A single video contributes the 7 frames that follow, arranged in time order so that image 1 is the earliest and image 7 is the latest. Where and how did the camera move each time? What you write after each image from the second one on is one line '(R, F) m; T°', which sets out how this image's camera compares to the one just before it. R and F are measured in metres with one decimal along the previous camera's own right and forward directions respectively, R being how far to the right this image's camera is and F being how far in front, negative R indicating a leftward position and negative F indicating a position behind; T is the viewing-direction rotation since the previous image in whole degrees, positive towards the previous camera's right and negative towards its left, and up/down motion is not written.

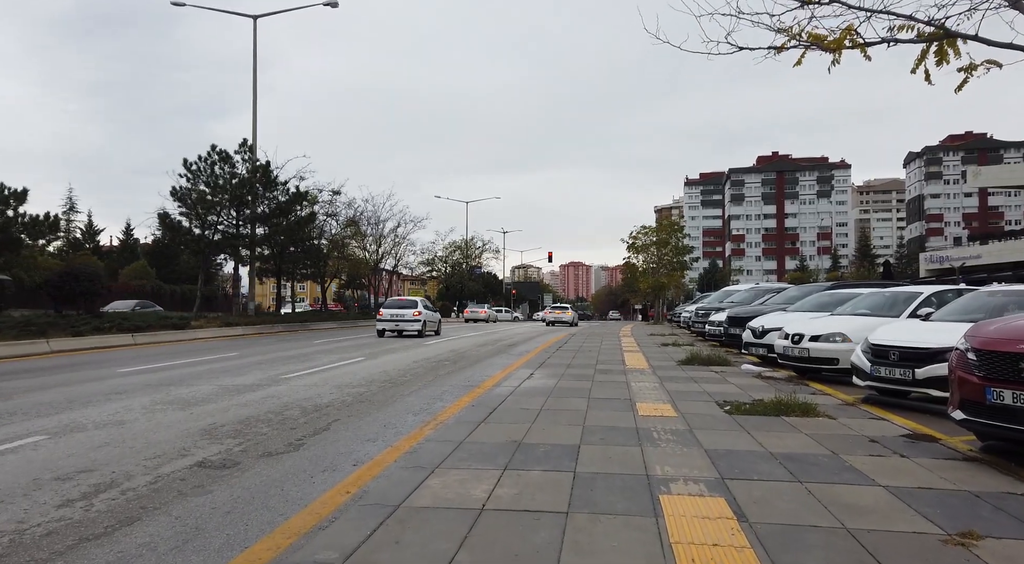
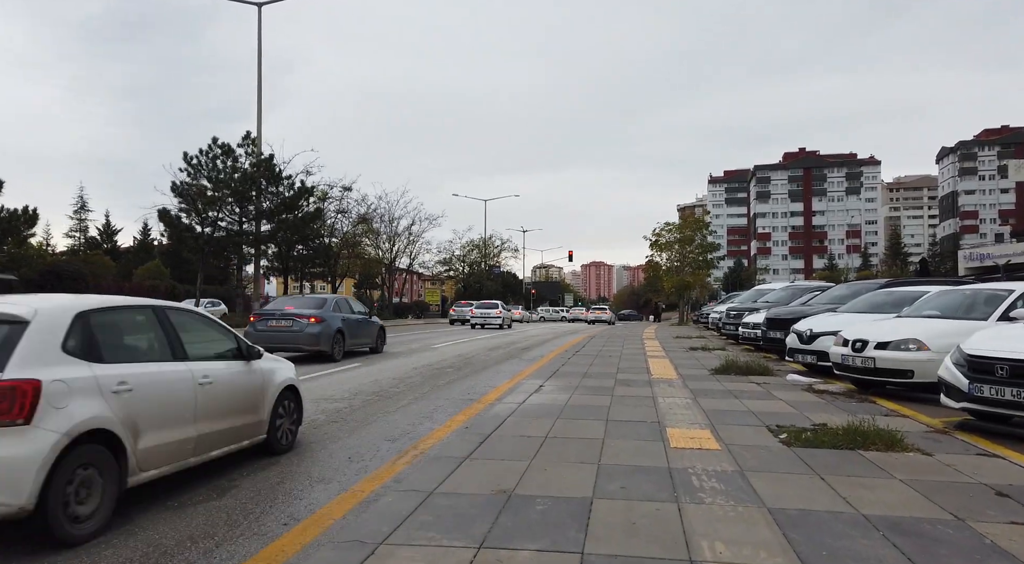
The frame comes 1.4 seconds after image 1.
(+0.2, +1.5) m; -2°
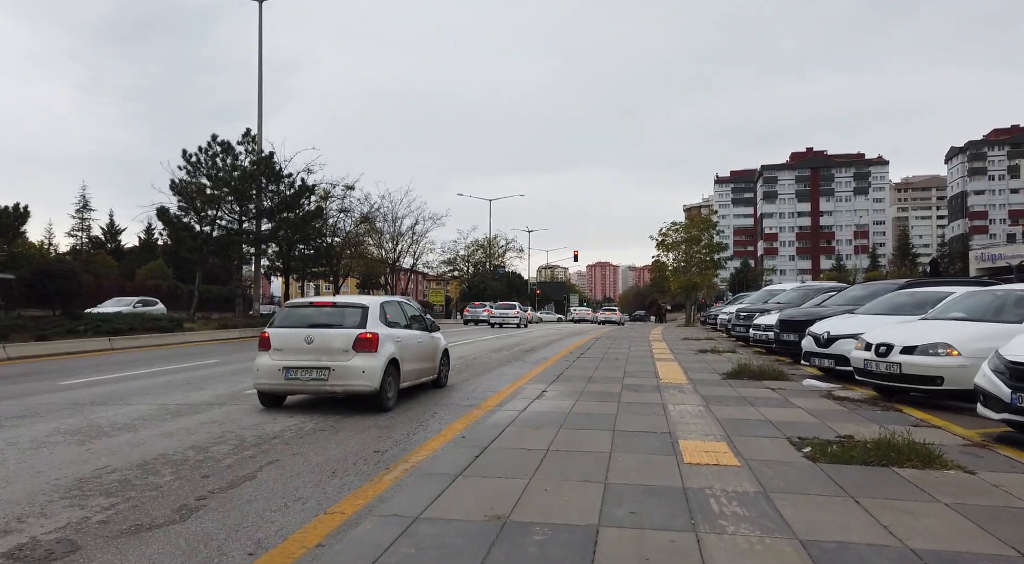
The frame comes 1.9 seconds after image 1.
(+0.1, +0.5) m; -1°
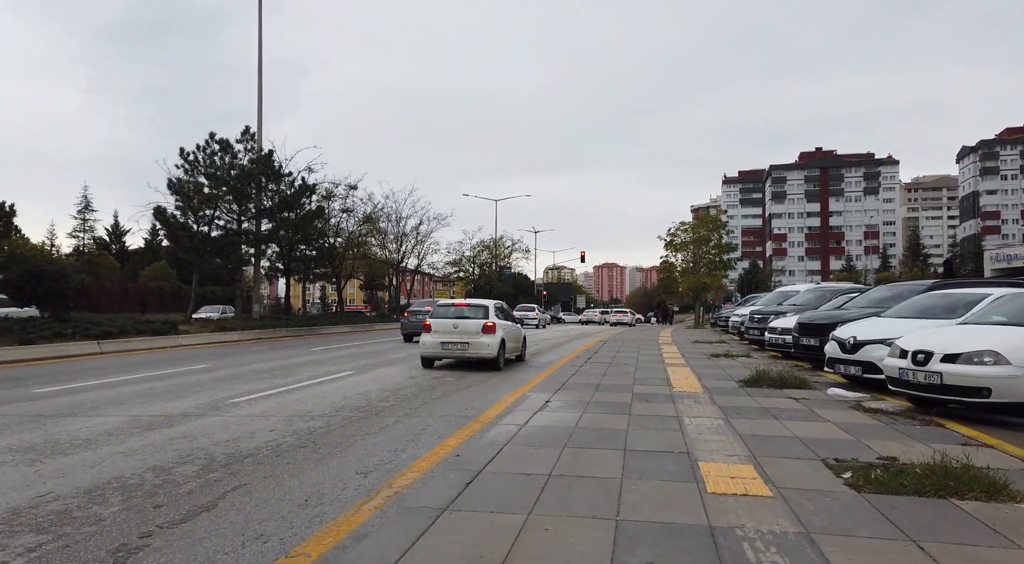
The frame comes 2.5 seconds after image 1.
(+0.1, +0.7) m; -1°
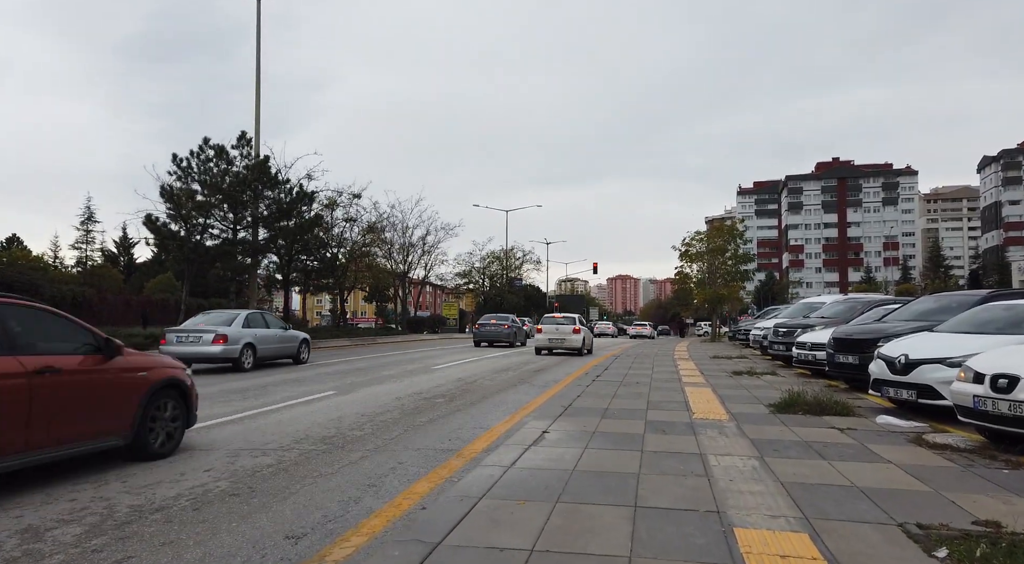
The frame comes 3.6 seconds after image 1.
(+0.3, +1.2) m; -1°
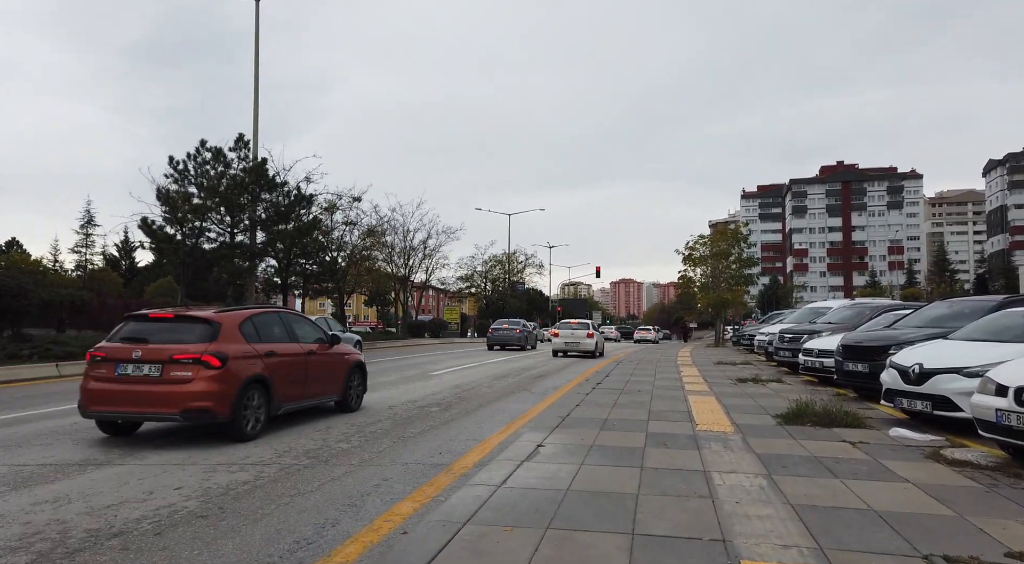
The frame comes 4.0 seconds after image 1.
(+0.1, +0.3) m; 0°
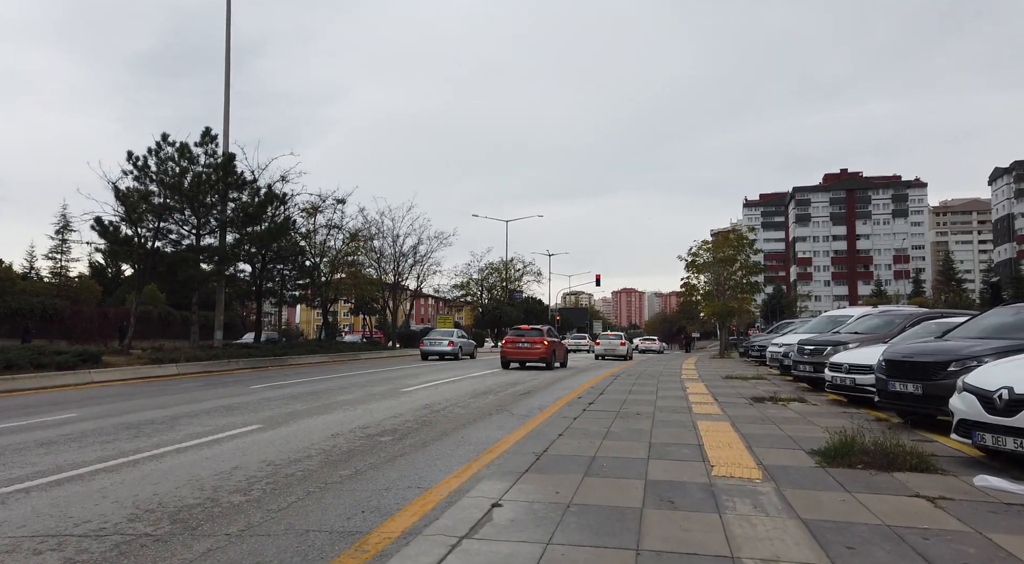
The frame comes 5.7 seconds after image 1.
(+0.4, +1.9) m; 0°
